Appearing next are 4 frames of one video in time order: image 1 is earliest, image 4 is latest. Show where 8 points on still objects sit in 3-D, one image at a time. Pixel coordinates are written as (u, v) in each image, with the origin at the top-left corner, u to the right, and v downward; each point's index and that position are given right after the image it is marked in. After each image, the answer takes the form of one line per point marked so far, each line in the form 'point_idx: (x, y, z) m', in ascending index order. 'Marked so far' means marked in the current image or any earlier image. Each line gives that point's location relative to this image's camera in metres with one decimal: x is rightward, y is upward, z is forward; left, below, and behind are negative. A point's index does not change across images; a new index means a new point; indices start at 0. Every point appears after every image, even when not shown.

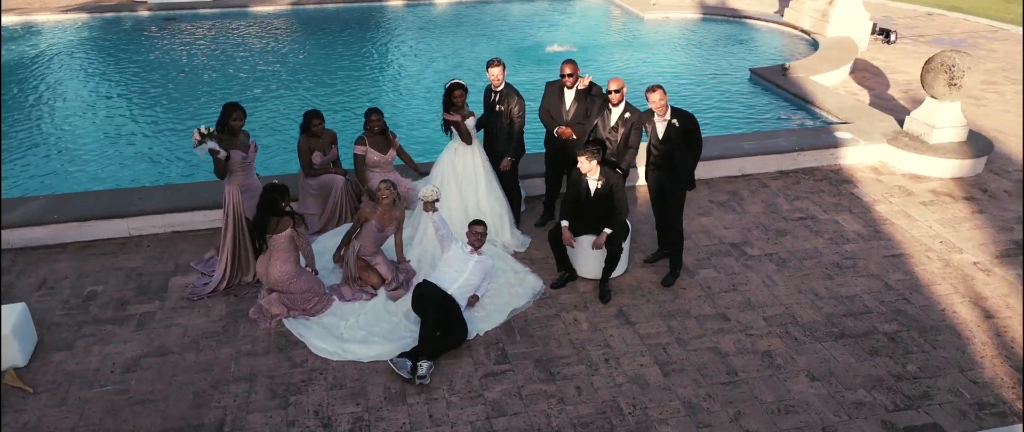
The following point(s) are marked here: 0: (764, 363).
0: (+1.8, -1.1, +5.6) m
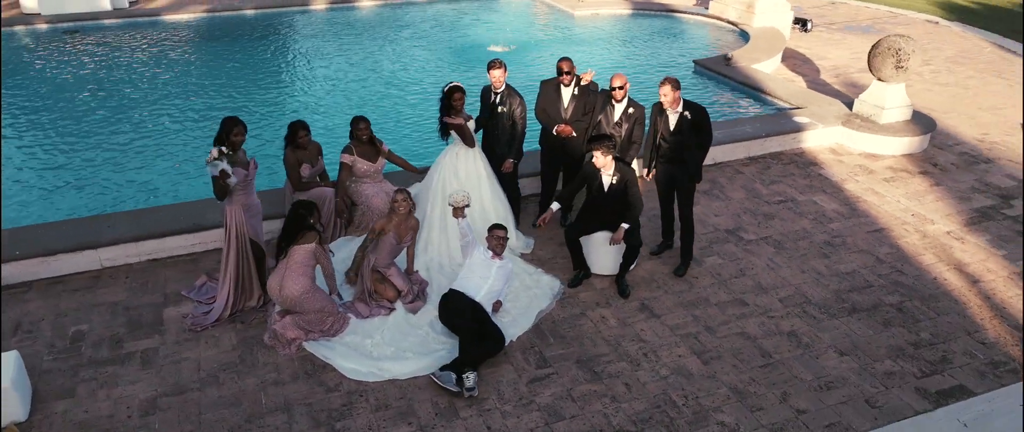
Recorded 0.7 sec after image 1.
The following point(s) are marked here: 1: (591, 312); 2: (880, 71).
0: (+2.1, -1.0, +5.8) m
1: (+0.6, -0.8, +6.1) m
2: (+4.4, +1.7, +9.1) m
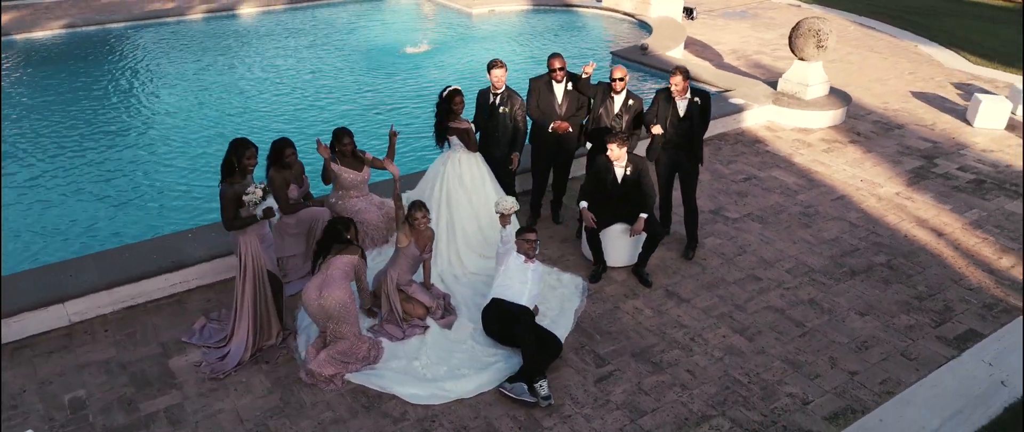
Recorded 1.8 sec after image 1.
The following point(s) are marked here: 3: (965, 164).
0: (+2.4, -0.8, +6.1) m
1: (+0.9, -0.7, +6.1) m
2: (+3.7, +2.1, +9.8) m
3: (+5.2, +0.6, +8.8) m
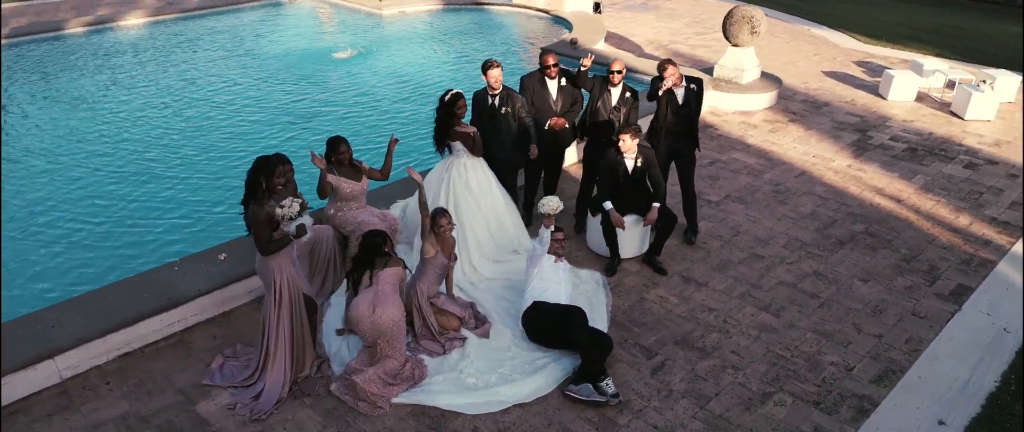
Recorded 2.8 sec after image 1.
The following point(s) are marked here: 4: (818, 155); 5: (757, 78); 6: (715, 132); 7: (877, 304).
0: (+2.6, -0.5, +6.4) m
1: (+1.1, -0.6, +6.1) m
2: (+3.0, +2.4, +10.2) m
3: (+4.8, +1.0, +9.5) m
4: (+3.6, +0.7, +8.9) m
5: (+3.4, +1.9, +10.5) m
6: (+2.5, +1.0, +9.5) m
7: (+2.9, -0.7, +6.1) m
